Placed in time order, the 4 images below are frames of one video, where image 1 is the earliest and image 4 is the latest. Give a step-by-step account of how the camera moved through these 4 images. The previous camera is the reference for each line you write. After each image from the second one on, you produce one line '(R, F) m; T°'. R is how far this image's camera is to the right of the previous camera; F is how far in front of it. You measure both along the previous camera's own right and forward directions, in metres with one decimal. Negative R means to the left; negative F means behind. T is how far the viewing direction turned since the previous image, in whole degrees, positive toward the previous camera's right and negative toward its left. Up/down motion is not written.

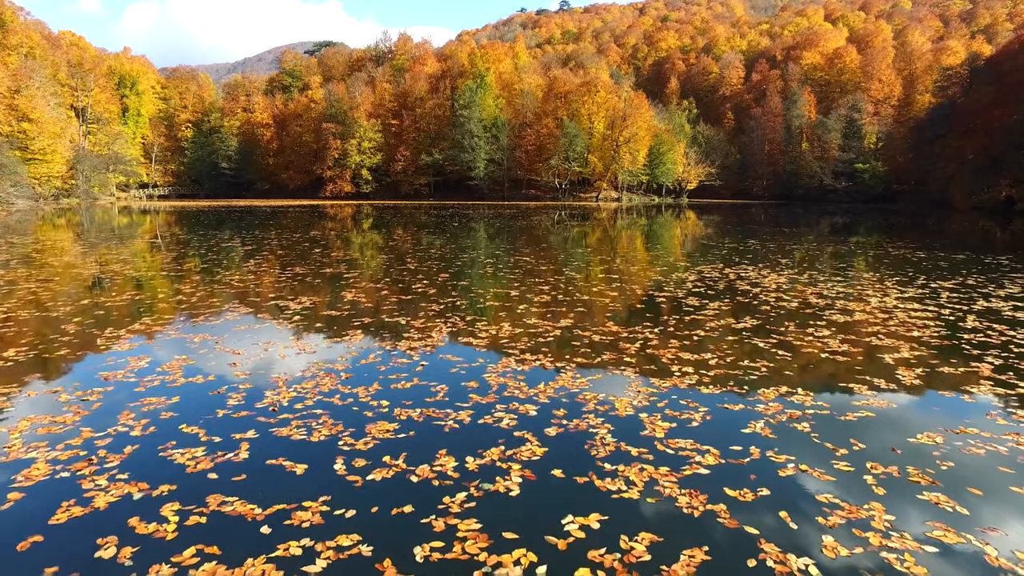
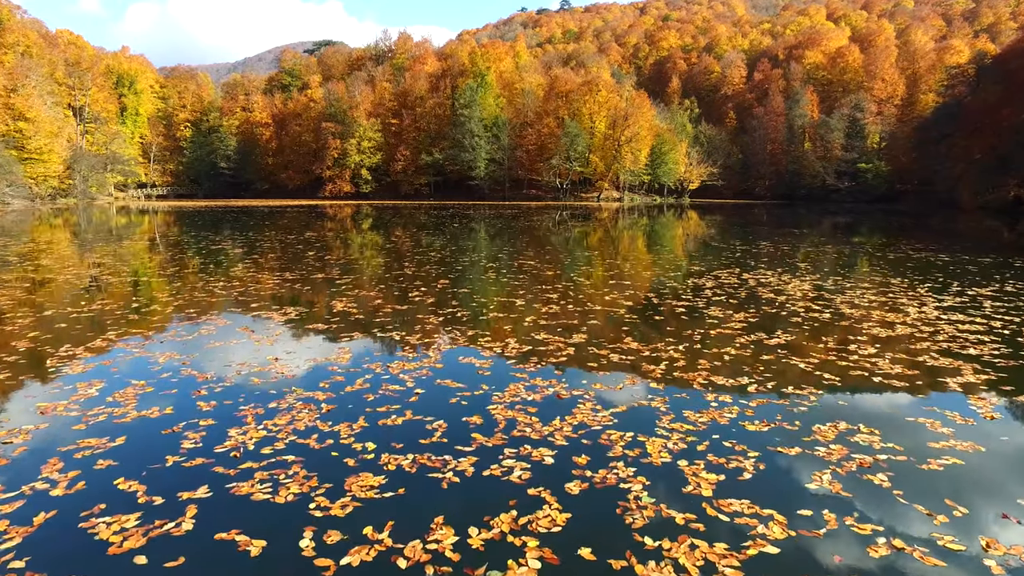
(-0.1, +1.3) m; 0°
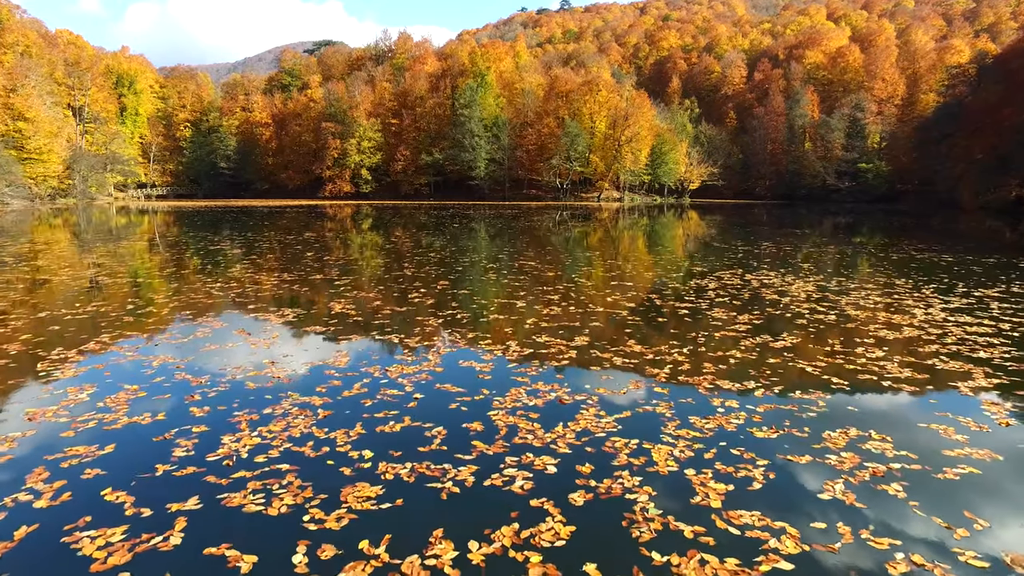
(0.0, +0.2) m; 0°
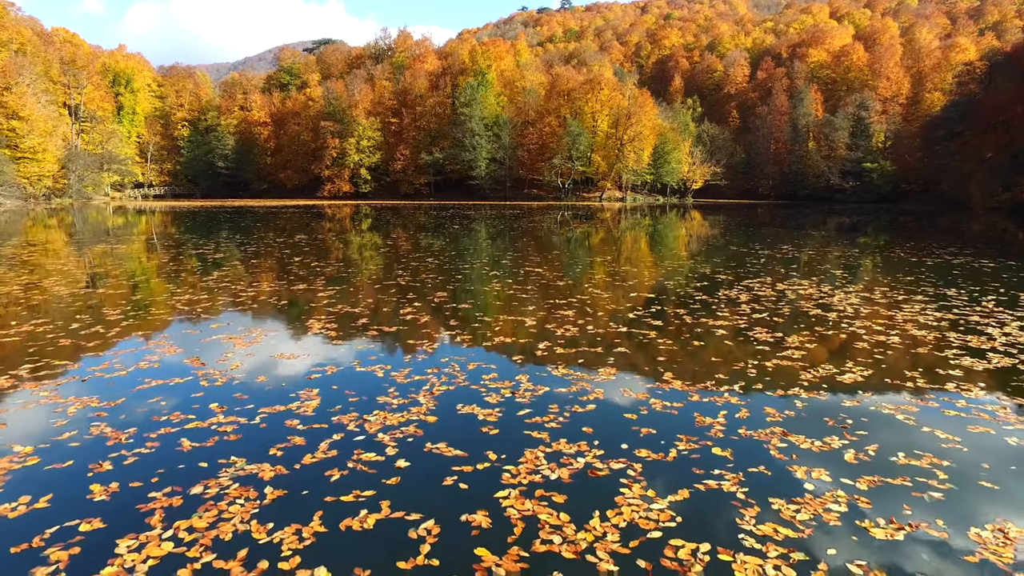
(-0.2, +2.0) m; 0°
